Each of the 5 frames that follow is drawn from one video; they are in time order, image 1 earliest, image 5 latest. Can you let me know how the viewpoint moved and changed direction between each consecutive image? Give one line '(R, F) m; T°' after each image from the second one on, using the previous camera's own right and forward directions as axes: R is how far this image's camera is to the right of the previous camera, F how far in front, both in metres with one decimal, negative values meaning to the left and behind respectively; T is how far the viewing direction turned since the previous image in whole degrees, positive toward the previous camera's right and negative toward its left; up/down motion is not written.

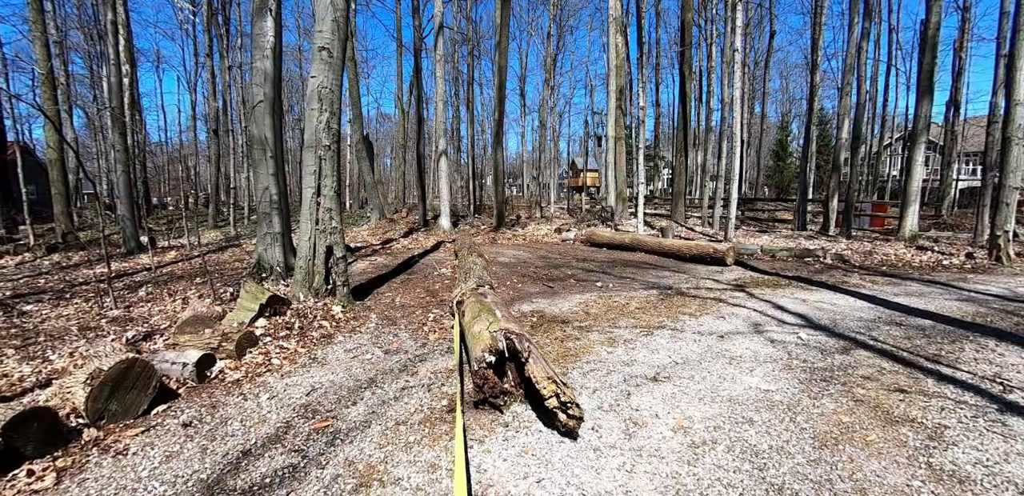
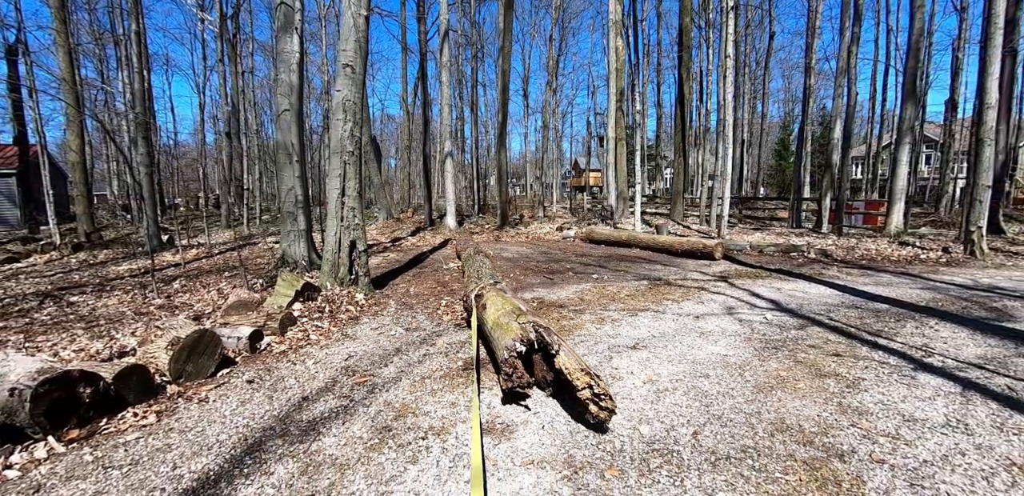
(0.0, -0.6) m; 0°
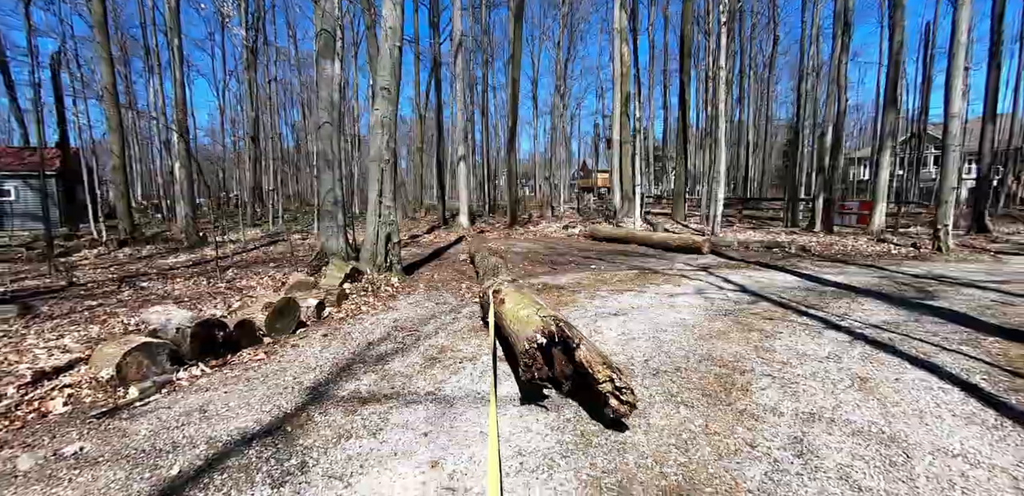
(0.0, -1.0) m; -1°
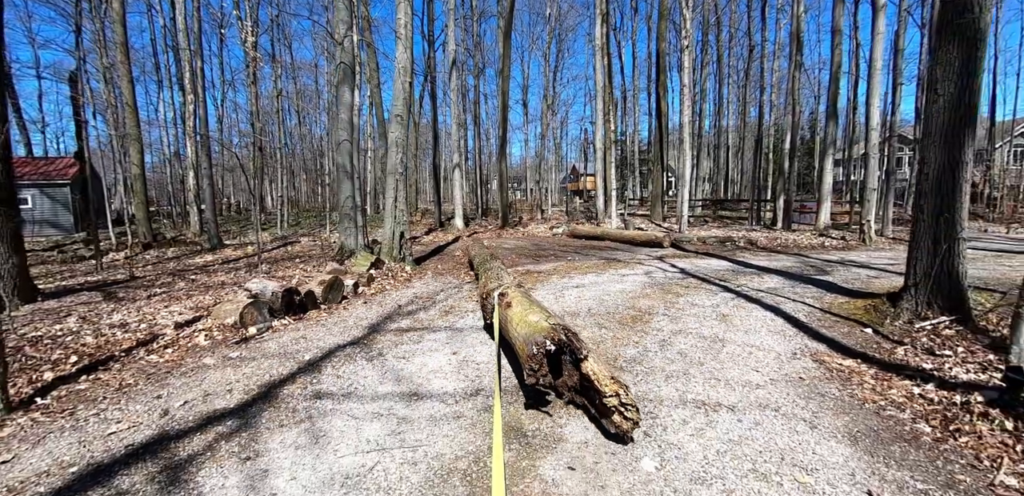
(+0.1, -1.6) m; +1°
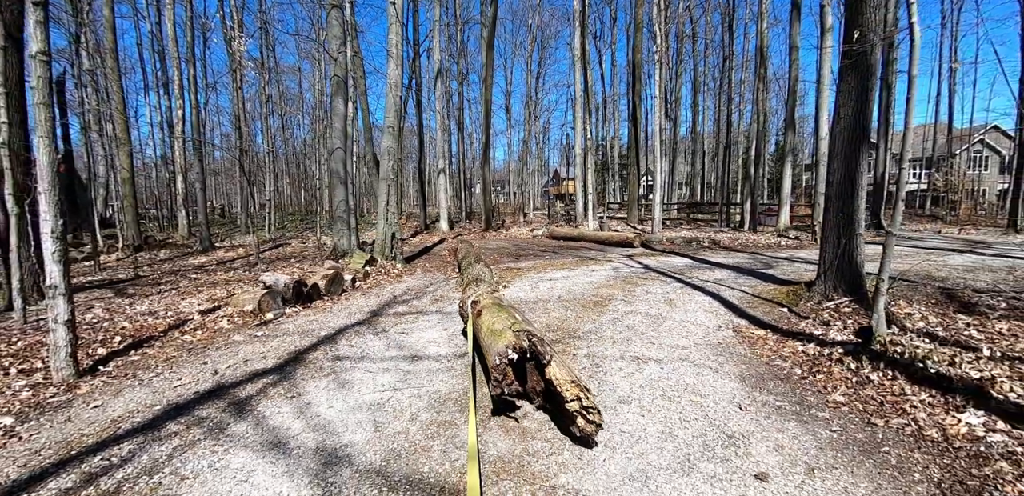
(0.0, -0.8) m; +2°
